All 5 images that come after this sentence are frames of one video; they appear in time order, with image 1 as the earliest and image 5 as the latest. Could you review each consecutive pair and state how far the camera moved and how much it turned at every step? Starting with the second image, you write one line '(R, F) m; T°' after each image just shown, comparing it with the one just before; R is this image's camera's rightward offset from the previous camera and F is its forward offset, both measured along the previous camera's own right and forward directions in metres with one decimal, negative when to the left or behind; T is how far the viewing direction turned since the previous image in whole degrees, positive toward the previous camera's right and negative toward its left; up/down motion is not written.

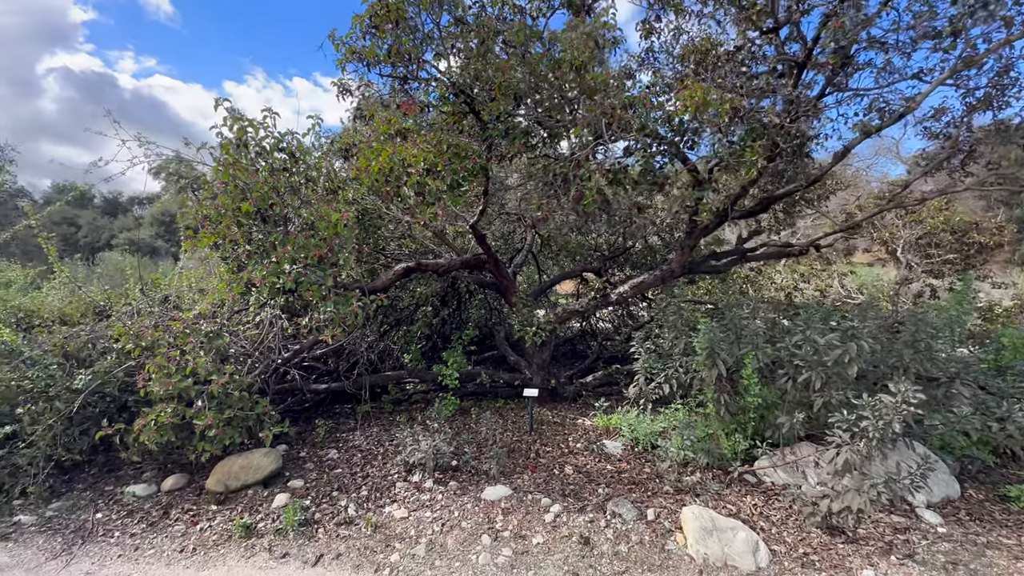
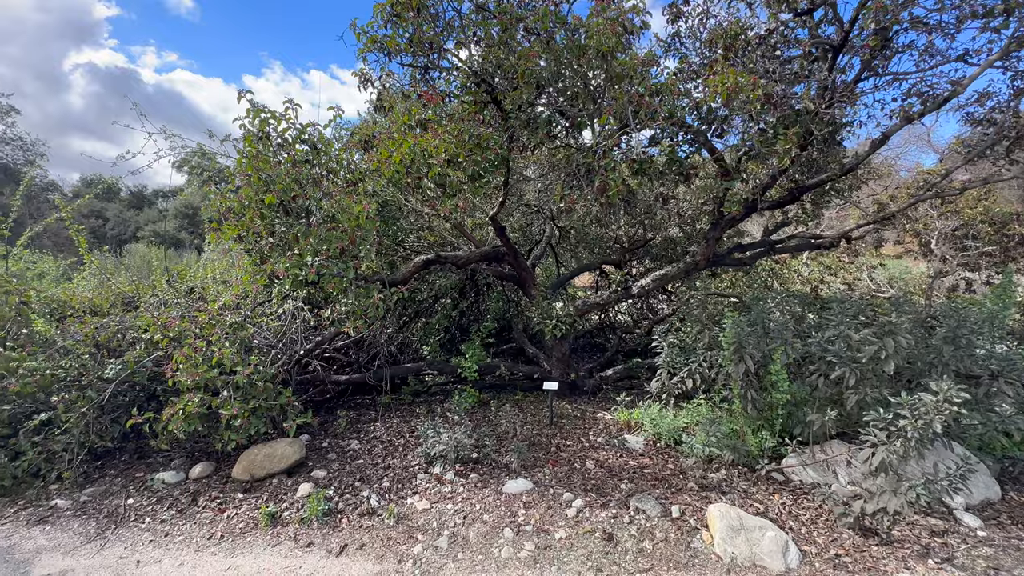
(0.0, 0.0) m; -2°
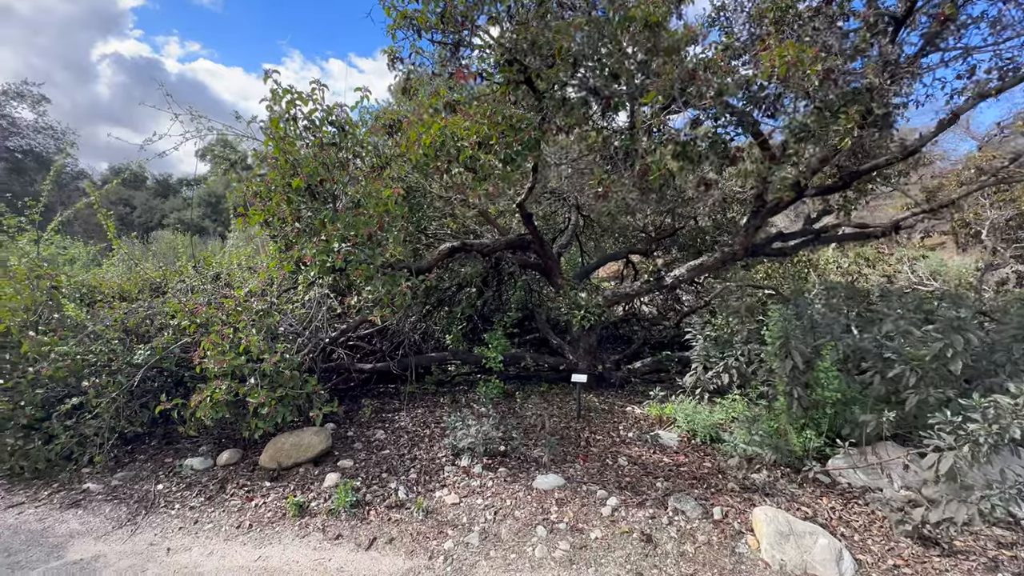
(-0.1, +0.1) m; -2°
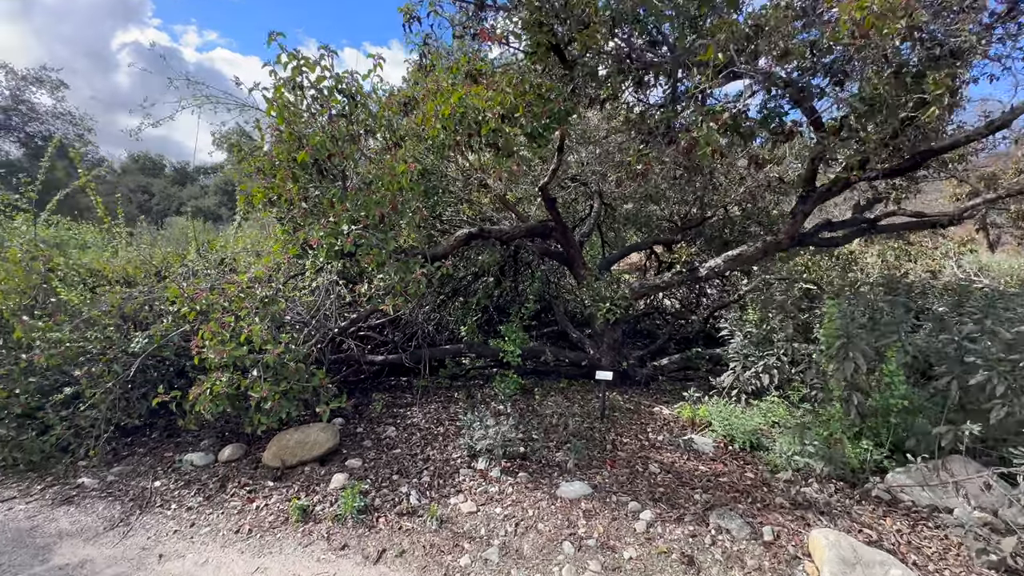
(-0.1, +0.3) m; -1°
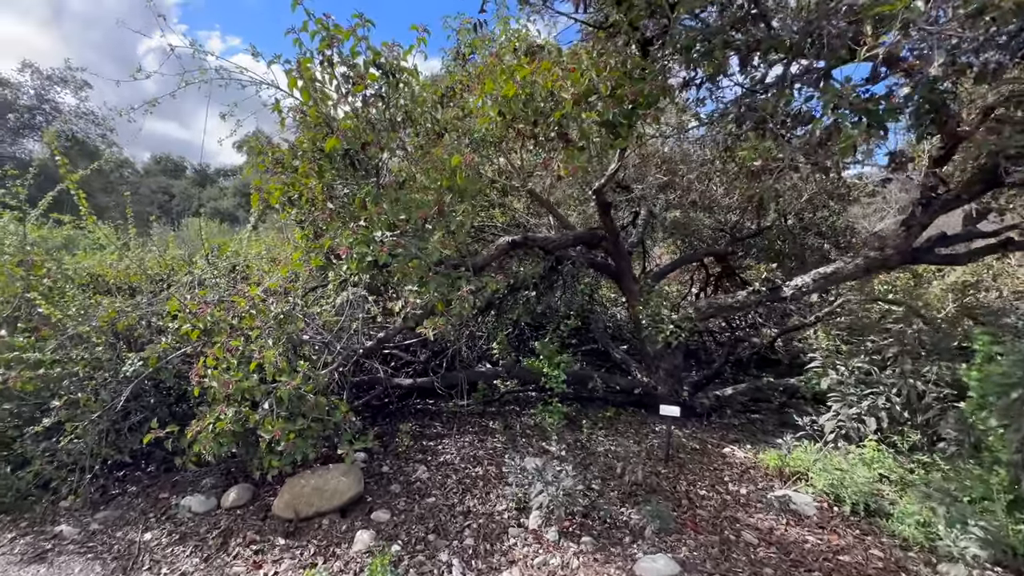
(-0.3, +0.5) m; -1°
